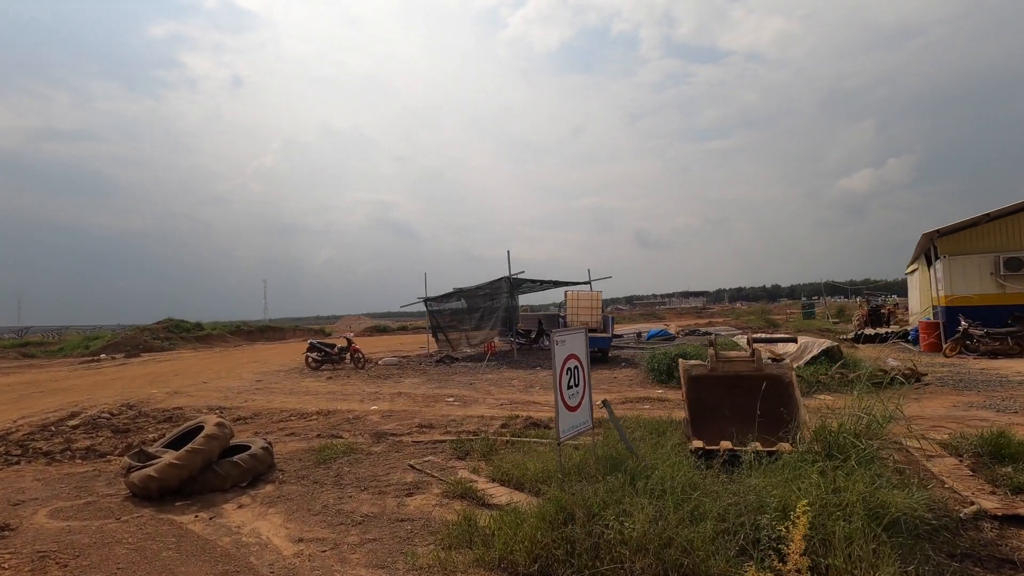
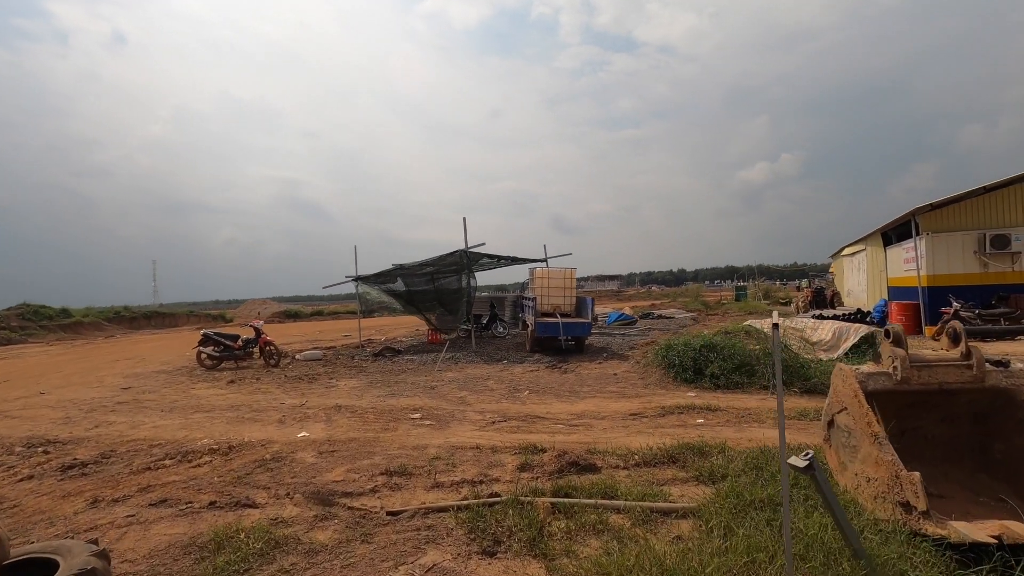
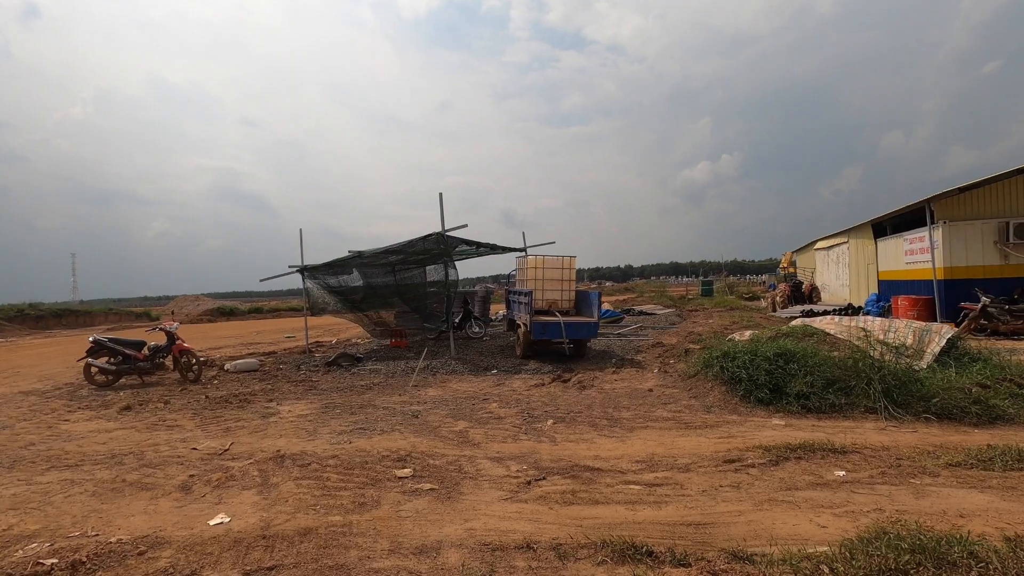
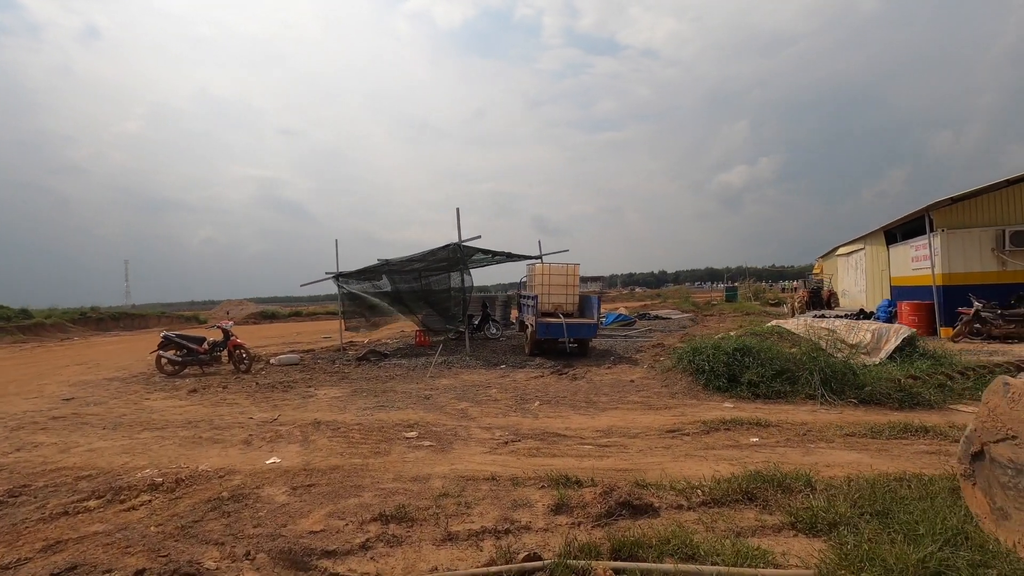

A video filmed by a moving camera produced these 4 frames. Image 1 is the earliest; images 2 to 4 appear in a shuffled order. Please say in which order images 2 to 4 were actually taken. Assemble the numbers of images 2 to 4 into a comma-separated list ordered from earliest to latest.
2, 4, 3
